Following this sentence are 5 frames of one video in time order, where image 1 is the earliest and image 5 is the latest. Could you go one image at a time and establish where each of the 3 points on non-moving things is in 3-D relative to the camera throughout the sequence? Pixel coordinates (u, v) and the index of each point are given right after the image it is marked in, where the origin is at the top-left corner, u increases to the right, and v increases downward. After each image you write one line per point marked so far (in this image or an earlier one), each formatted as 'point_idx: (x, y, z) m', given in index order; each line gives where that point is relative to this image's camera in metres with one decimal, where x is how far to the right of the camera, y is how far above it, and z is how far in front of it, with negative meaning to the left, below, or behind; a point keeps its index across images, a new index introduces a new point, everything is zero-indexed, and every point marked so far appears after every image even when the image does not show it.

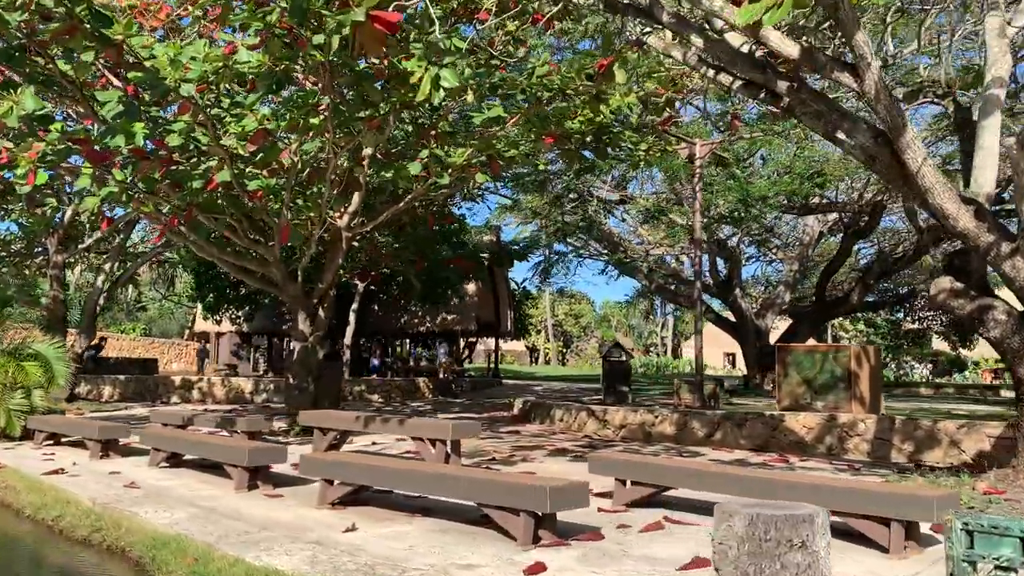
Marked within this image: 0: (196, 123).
0: (-3.3, +1.8, +9.4) m
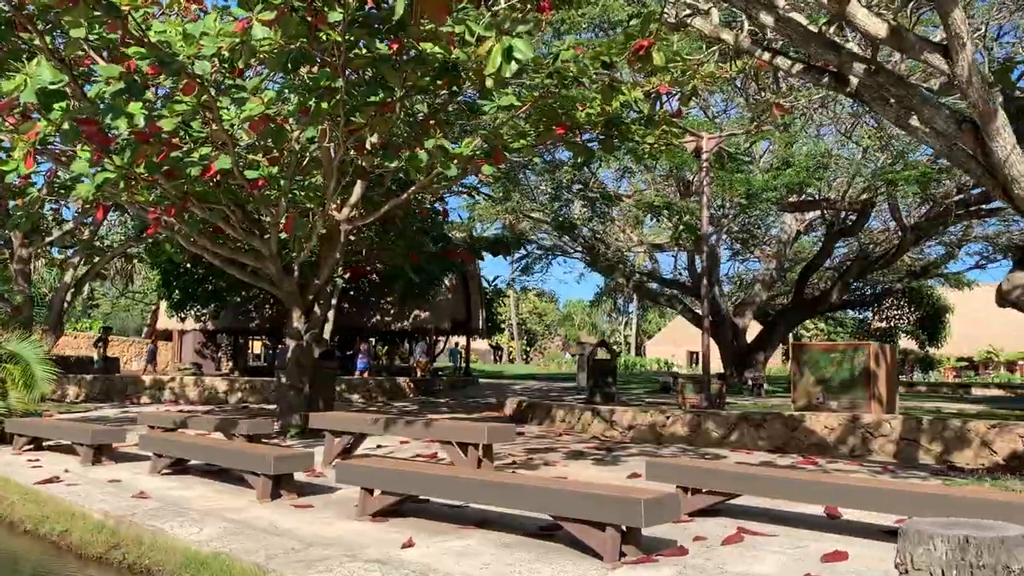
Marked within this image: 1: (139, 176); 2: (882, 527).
0: (-3.1, +1.8, +8.8) m
1: (-3.7, +1.1, +8.9) m
2: (+2.4, -1.6, +5.8) m
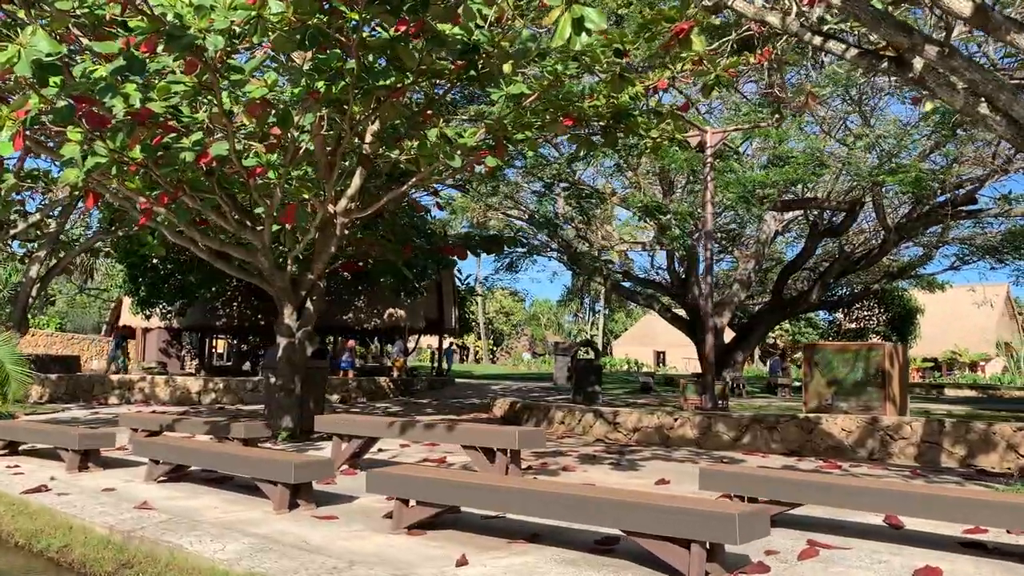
0: (-2.9, +1.9, +8.2) m
1: (-3.6, +1.2, +8.3) m
2: (+2.7, -1.5, +5.4) m
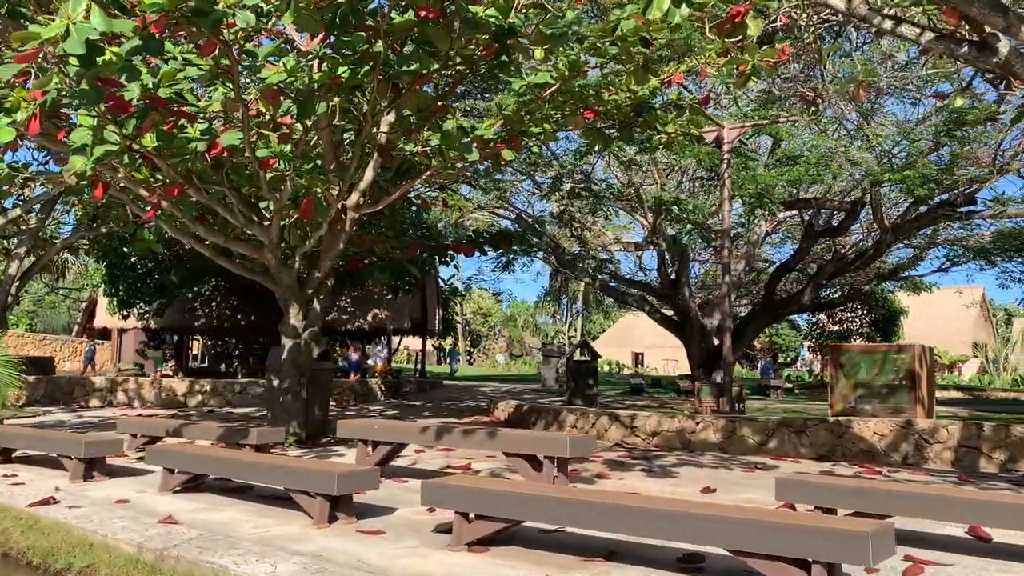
0: (-2.6, +1.9, +7.7) m
1: (-3.3, +1.2, +7.8) m
2: (+3.1, -1.5, +5.1) m
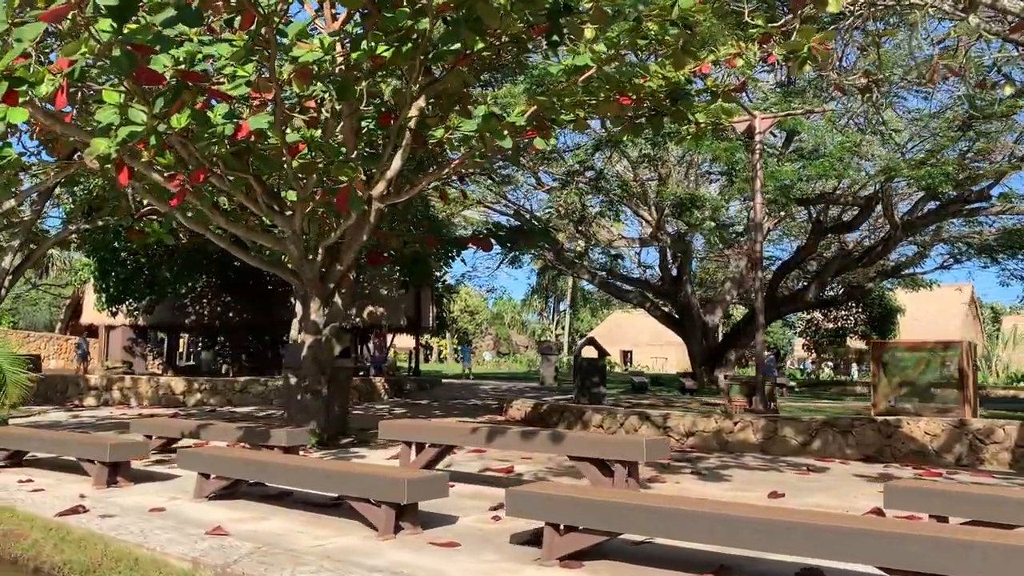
0: (-2.2, +2.0, +7.2) m
1: (-2.8, +1.3, +7.3) m
2: (+3.6, -1.5, +4.7) m
